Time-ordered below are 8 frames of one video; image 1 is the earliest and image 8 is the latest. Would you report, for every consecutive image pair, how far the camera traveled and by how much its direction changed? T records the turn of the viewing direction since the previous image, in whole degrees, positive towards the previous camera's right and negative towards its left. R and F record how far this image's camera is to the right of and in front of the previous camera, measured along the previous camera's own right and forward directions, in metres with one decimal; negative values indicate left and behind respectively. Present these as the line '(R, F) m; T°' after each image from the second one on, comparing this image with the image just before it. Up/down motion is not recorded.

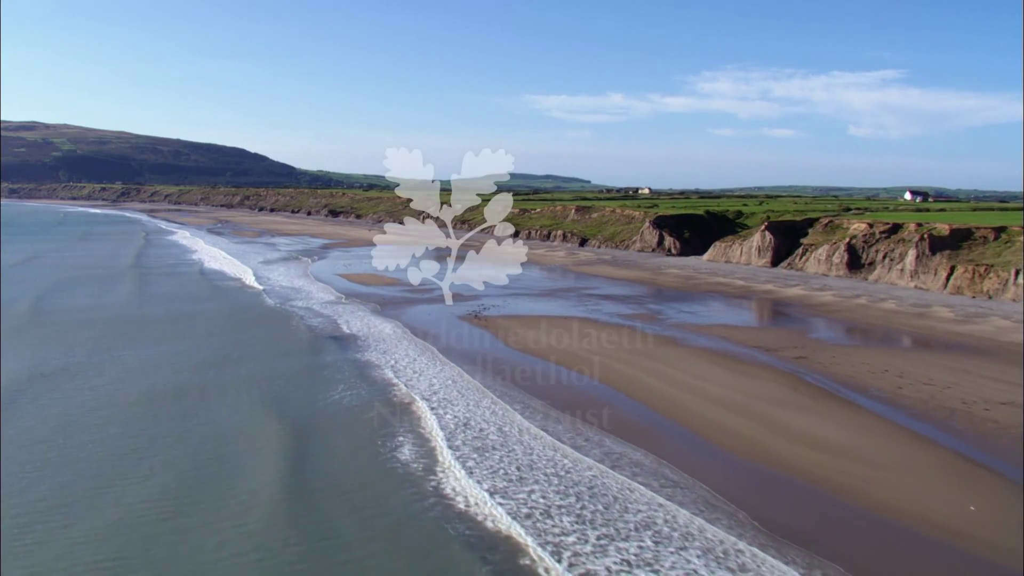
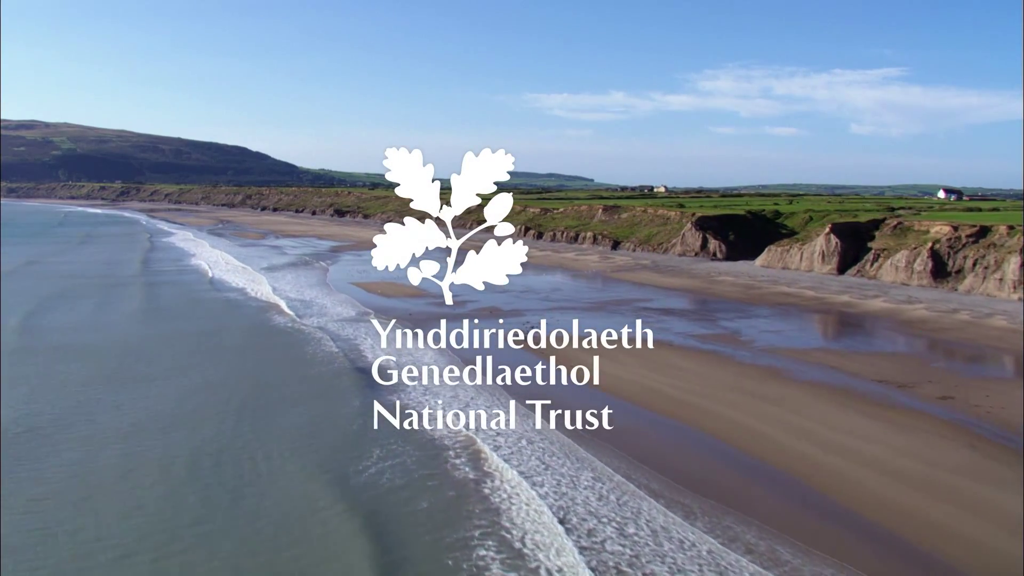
(-2.3, +4.0) m; 0°
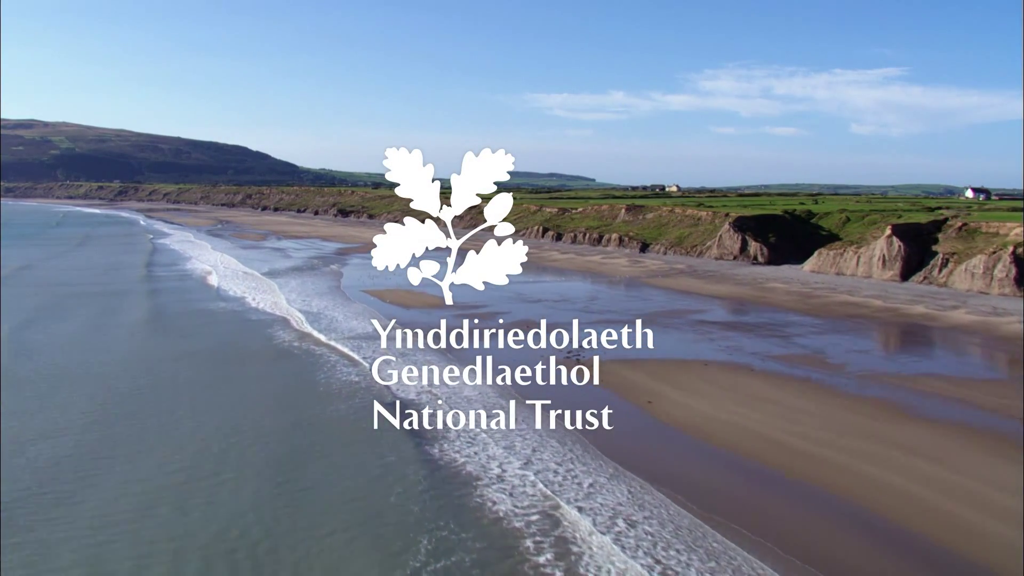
(-1.7, +3.3) m; 0°
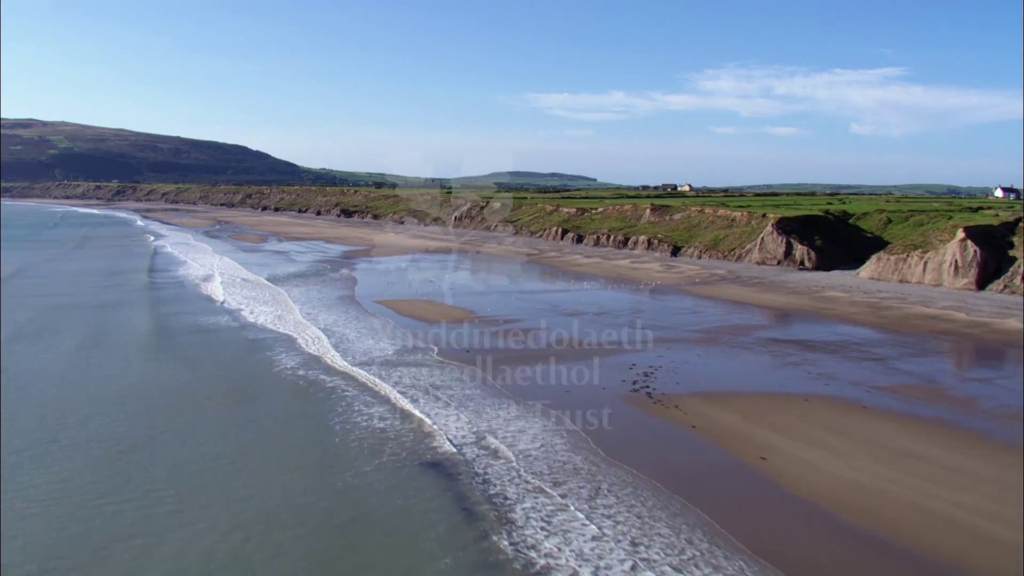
(-1.6, +3.2) m; 0°
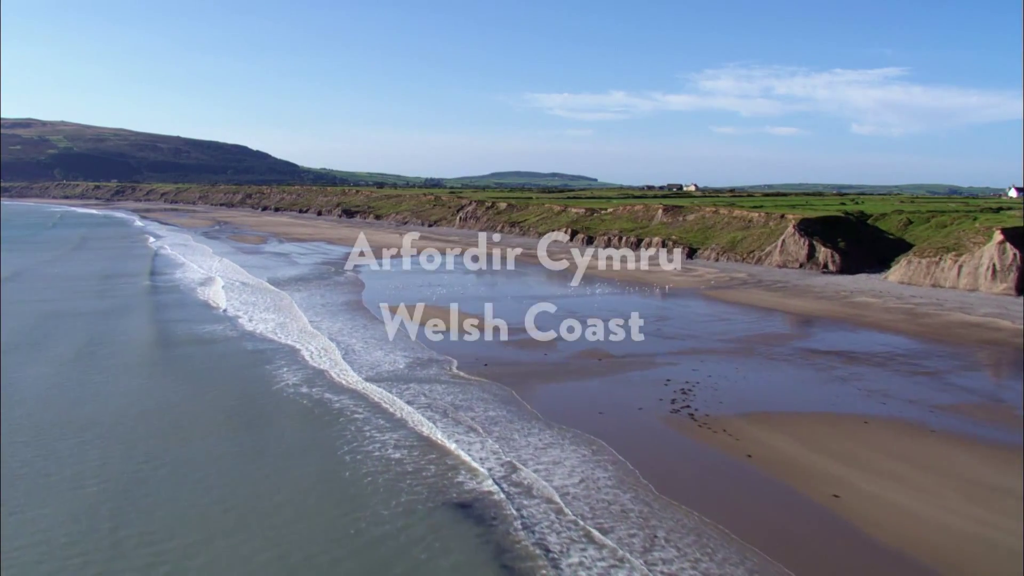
(-0.7, +1.4) m; 0°
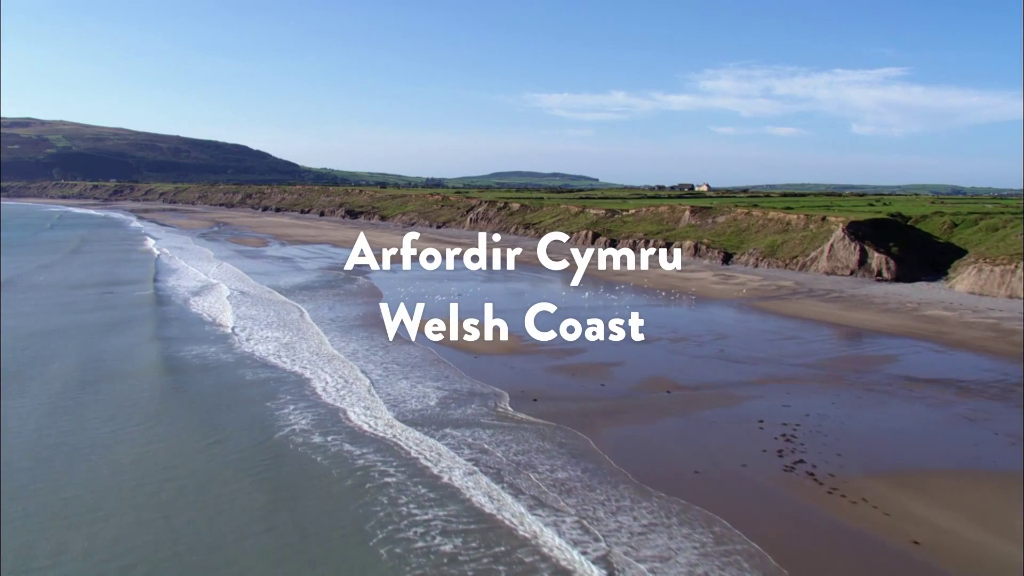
(-1.5, +2.8) m; 0°
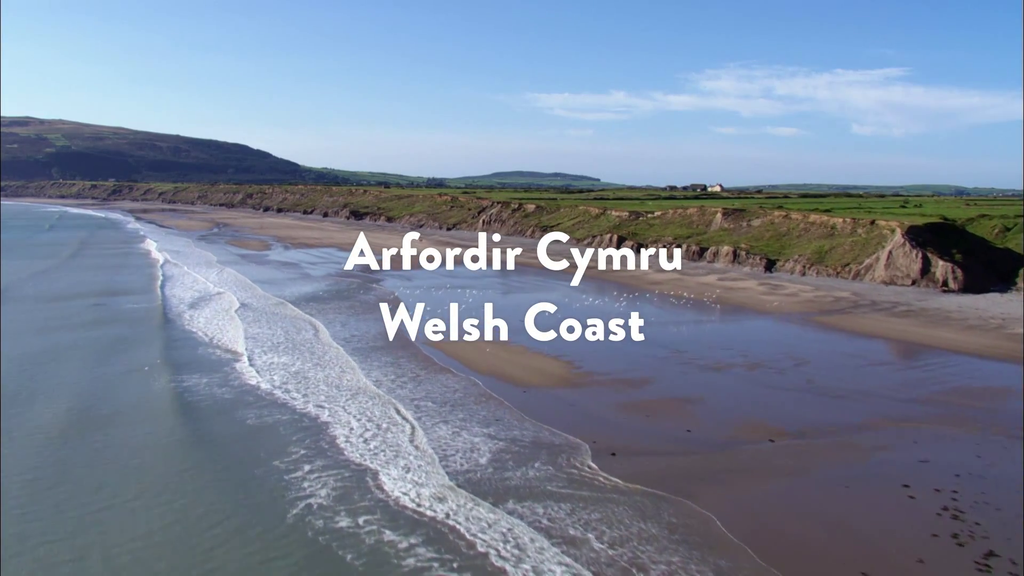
(-1.6, +2.7) m; 0°
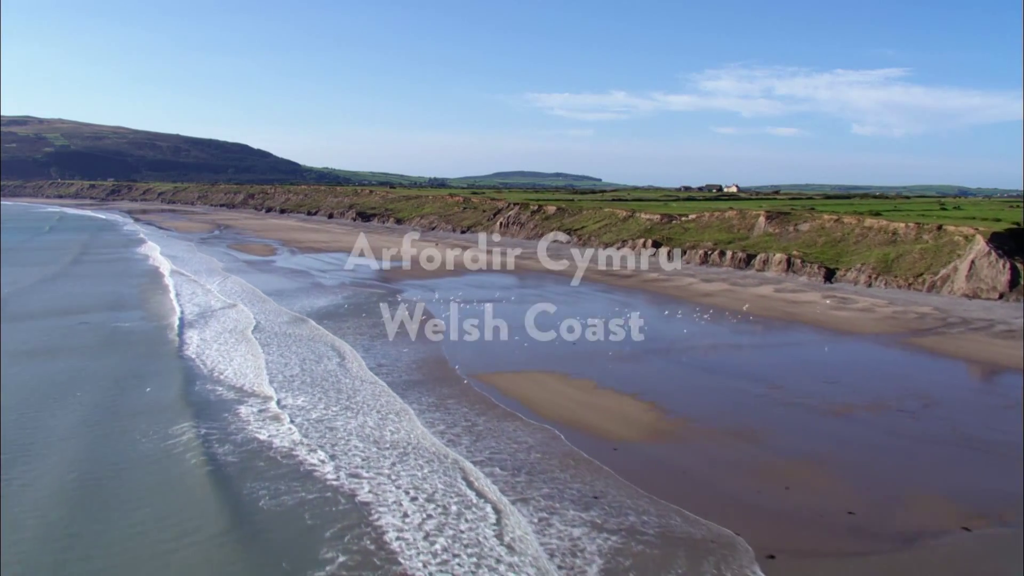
(-1.9, +3.0) m; 0°
